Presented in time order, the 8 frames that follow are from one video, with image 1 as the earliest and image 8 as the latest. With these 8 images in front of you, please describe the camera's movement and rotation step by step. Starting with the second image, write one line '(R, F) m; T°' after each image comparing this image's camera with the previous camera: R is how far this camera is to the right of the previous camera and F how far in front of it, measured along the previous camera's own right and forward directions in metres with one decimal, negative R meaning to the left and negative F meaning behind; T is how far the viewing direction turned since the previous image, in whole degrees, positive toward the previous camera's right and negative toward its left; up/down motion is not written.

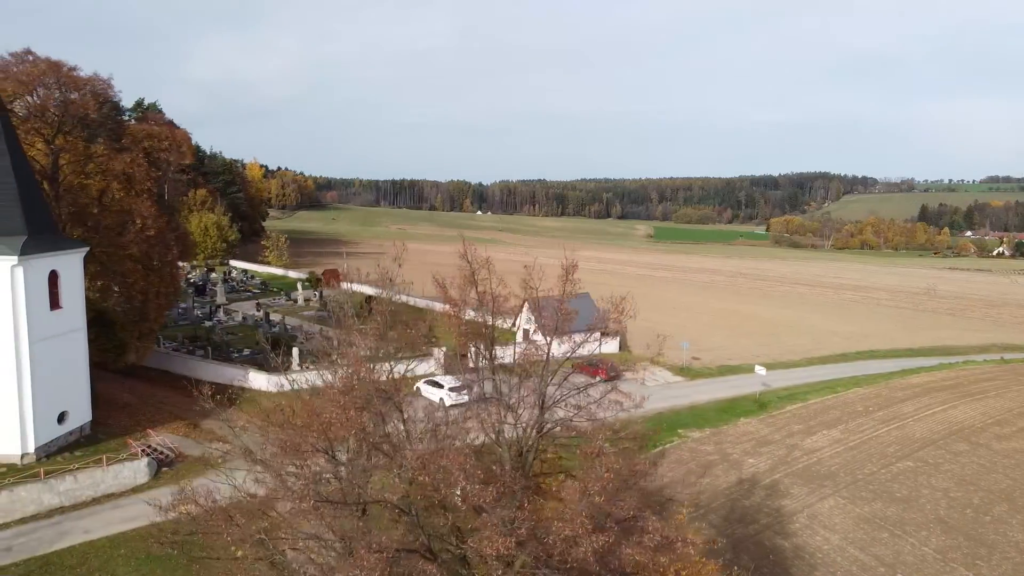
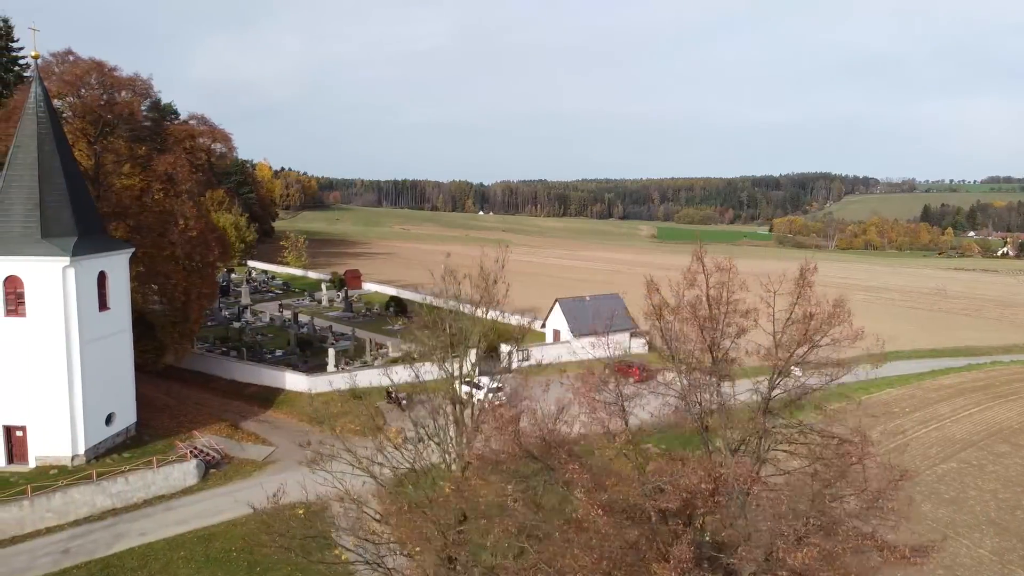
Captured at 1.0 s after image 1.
(-1.1, +0.1) m; 0°
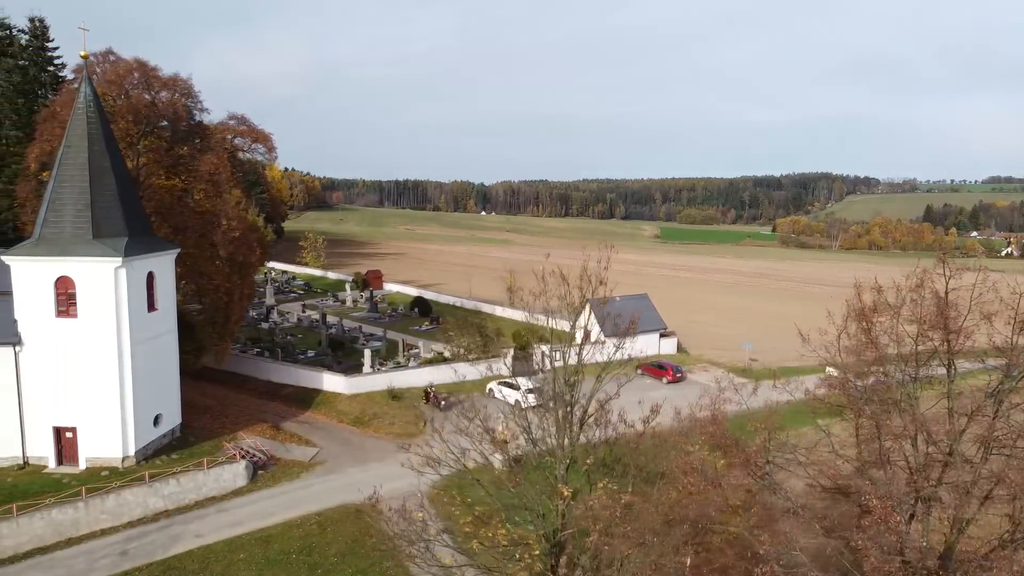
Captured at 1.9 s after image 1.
(-1.1, +0.1) m; 0°
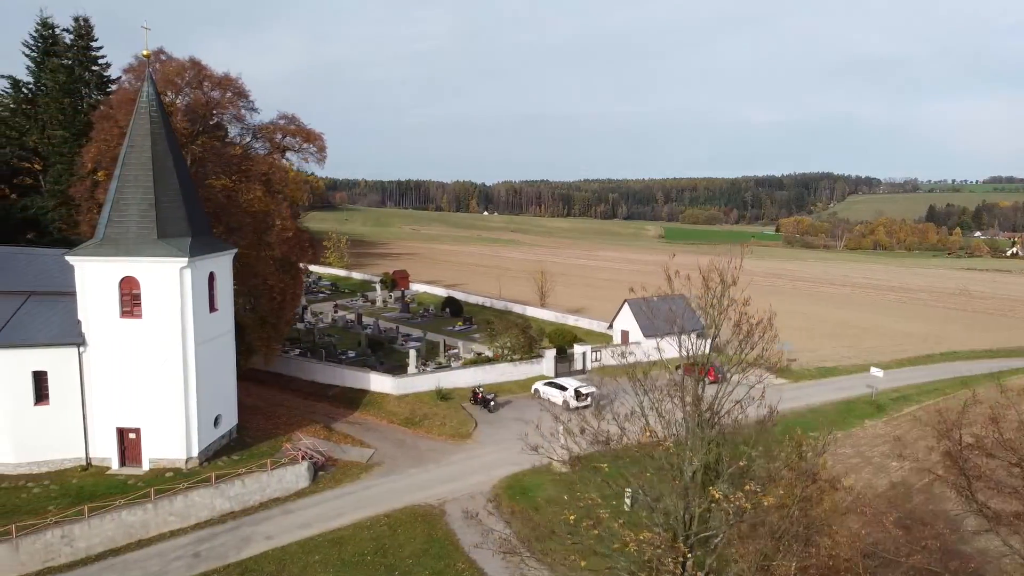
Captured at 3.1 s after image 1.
(-1.3, +0.1) m; 0°
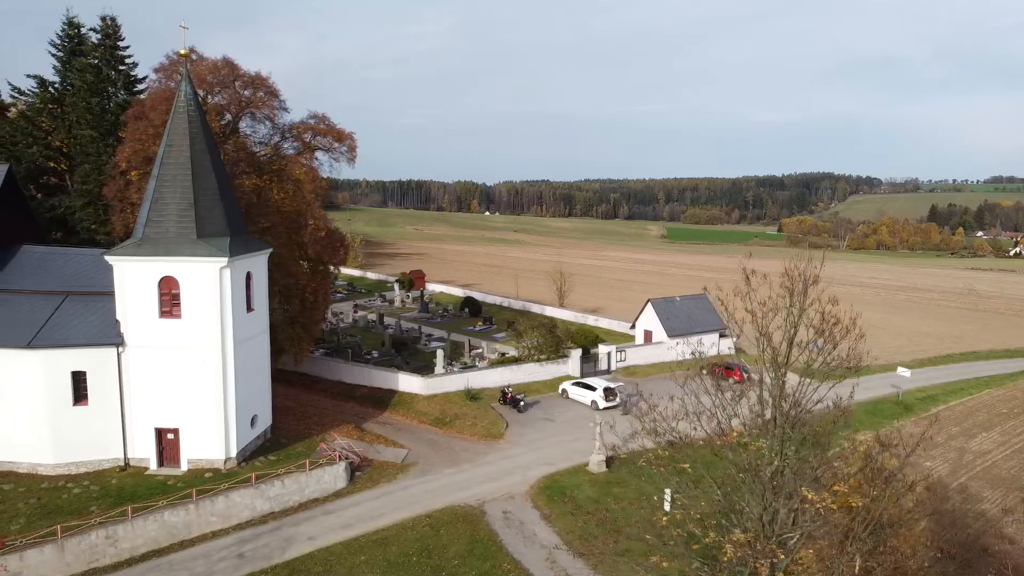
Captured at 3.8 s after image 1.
(-0.8, +0.1) m; 0°
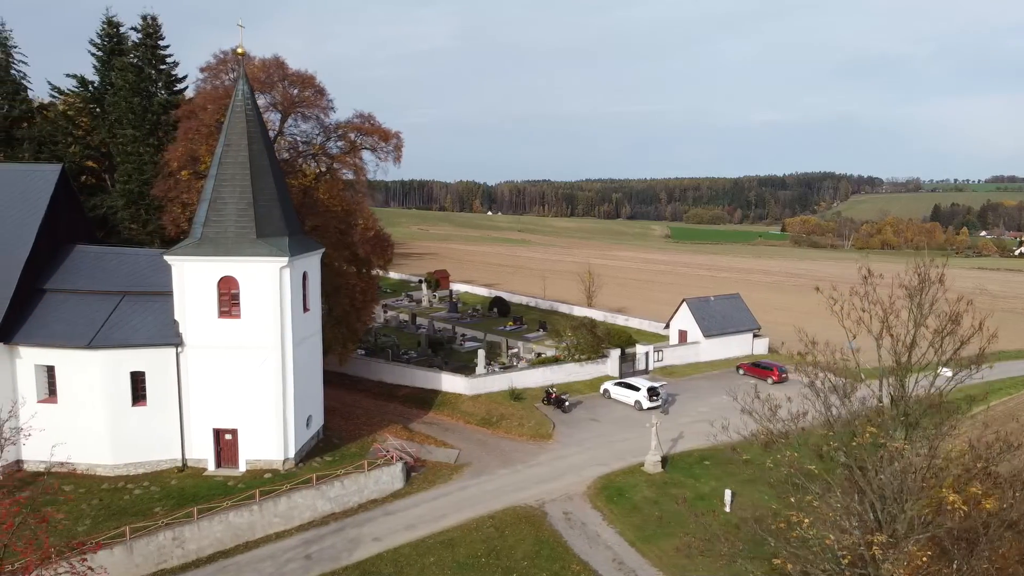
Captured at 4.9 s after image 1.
(-1.2, +0.1) m; 0°
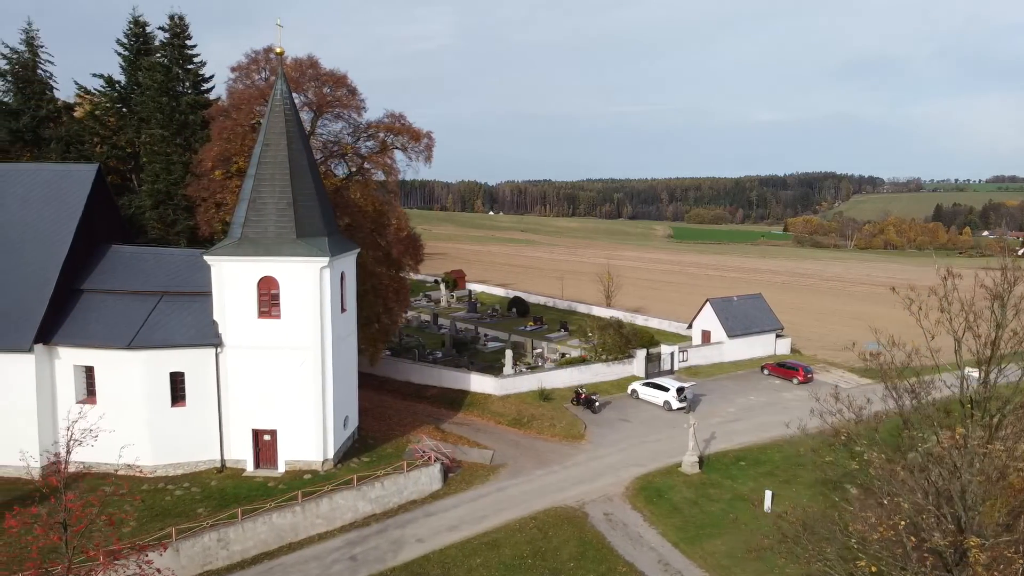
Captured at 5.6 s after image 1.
(-0.8, +0.1) m; 0°
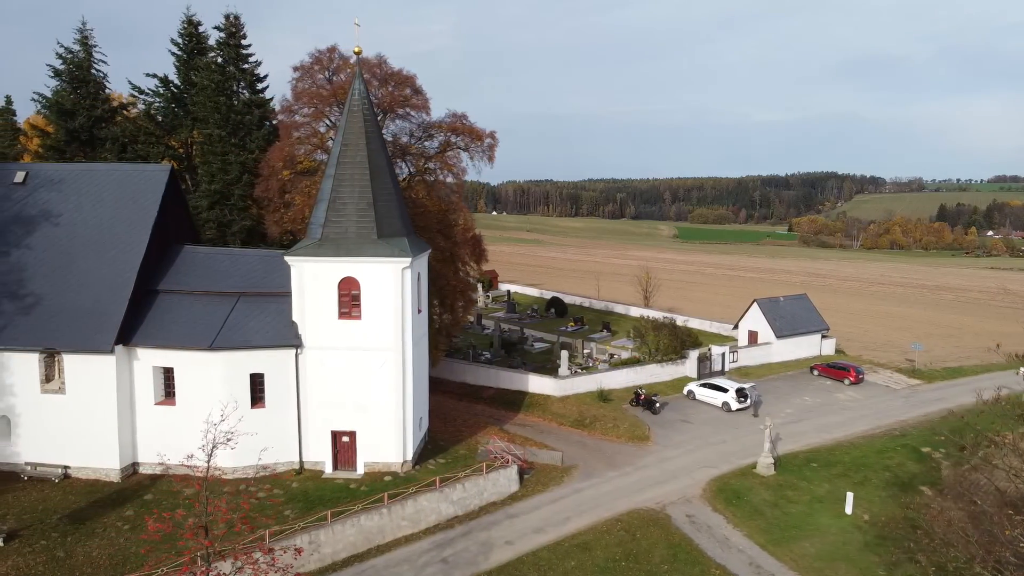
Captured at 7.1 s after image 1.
(-1.6, +0.1) m; 0°
